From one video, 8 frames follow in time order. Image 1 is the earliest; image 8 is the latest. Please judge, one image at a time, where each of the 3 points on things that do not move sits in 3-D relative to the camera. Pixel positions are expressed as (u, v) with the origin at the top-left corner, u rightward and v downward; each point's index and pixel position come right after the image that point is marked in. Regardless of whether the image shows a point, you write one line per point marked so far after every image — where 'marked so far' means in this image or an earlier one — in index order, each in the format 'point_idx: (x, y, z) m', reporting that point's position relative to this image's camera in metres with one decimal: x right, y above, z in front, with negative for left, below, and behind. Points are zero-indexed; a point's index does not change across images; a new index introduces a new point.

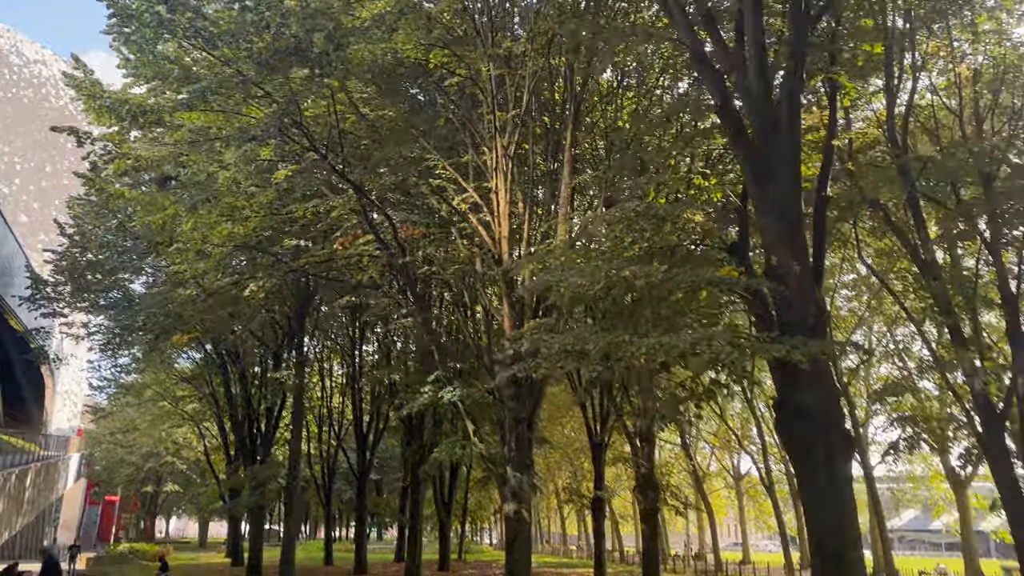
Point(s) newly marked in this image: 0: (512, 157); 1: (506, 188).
0: (0.0, +2.7, +16.1) m
1: (-0.1, +2.0, +16.0) m
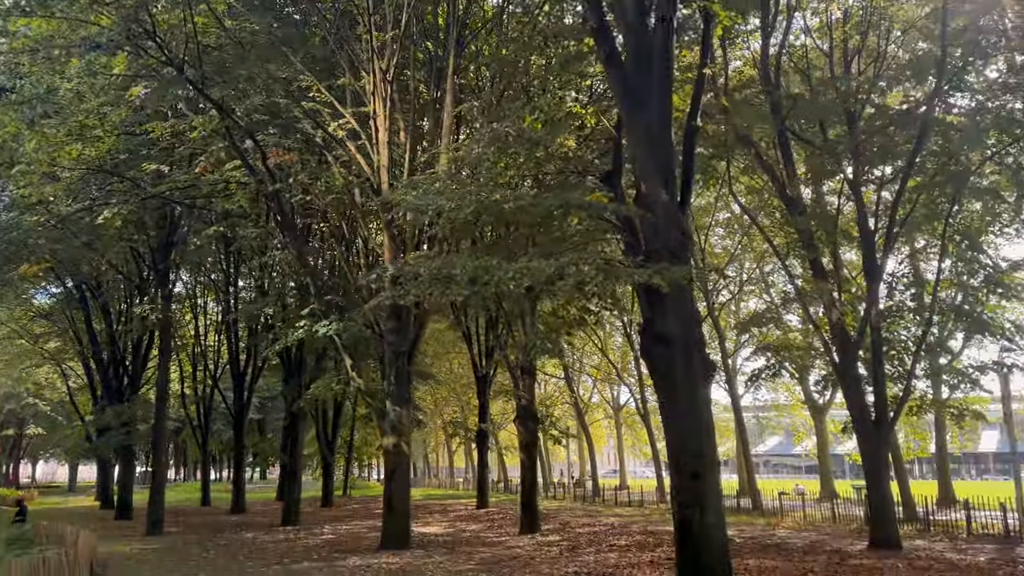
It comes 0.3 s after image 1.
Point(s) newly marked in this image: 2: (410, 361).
0: (-2.4, +4.0, +15.4) m
1: (-2.5, +3.4, +15.3) m
2: (-2.1, -1.5, +15.8) m
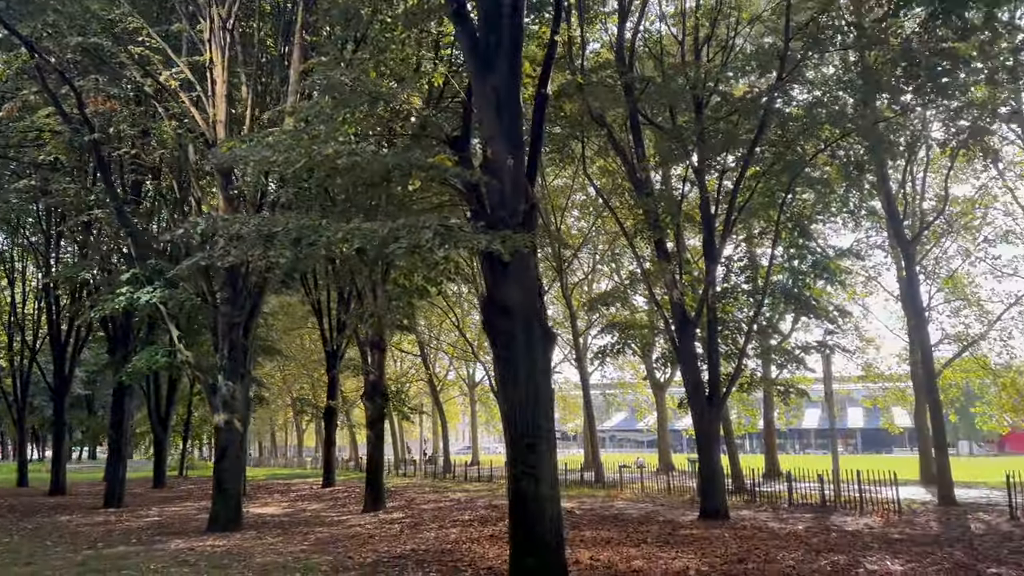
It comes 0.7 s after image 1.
0: (-5.1, +4.7, +14.3) m
1: (-5.2, +4.0, +14.2) m
2: (-5.0, -0.8, +14.8) m
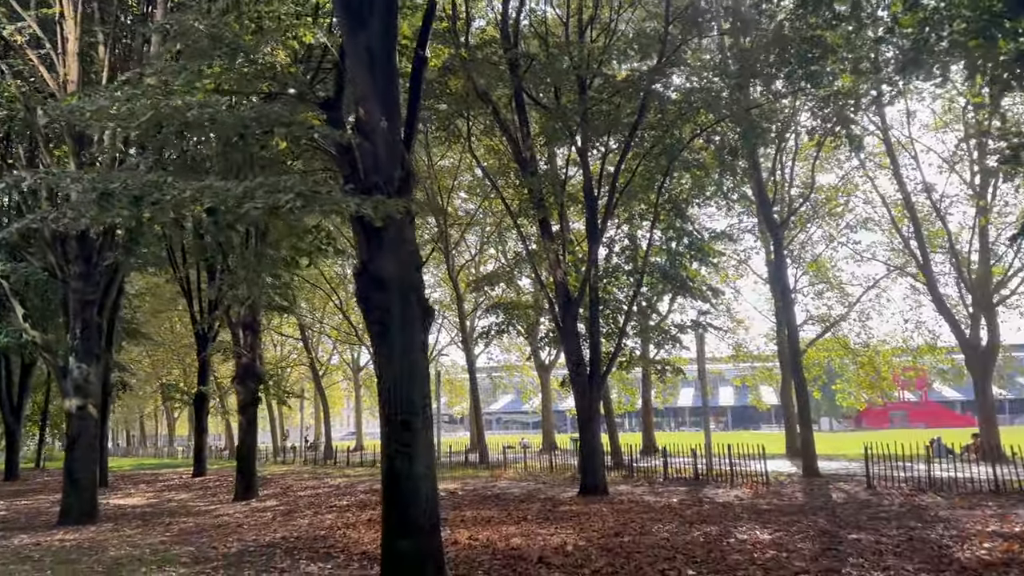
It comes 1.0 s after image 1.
0: (-7.1, +5.1, +13.1) m
1: (-7.2, +4.4, +13.0) m
2: (-7.2, -0.4, +13.7) m
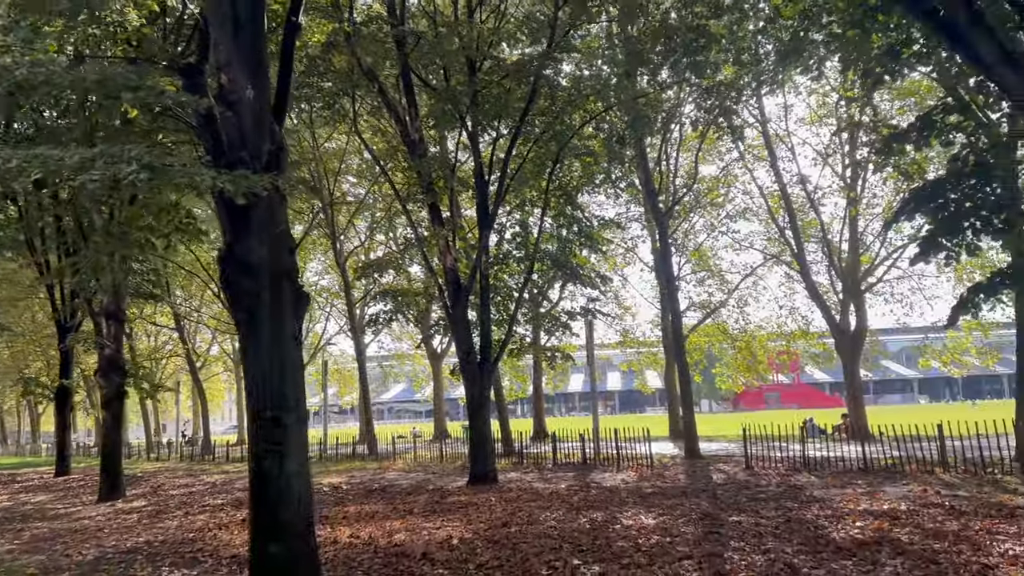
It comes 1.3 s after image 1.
0: (-8.9, +5.3, +11.6) m
1: (-8.9, +4.7, +11.5) m
2: (-9.0, -0.2, +12.3) m
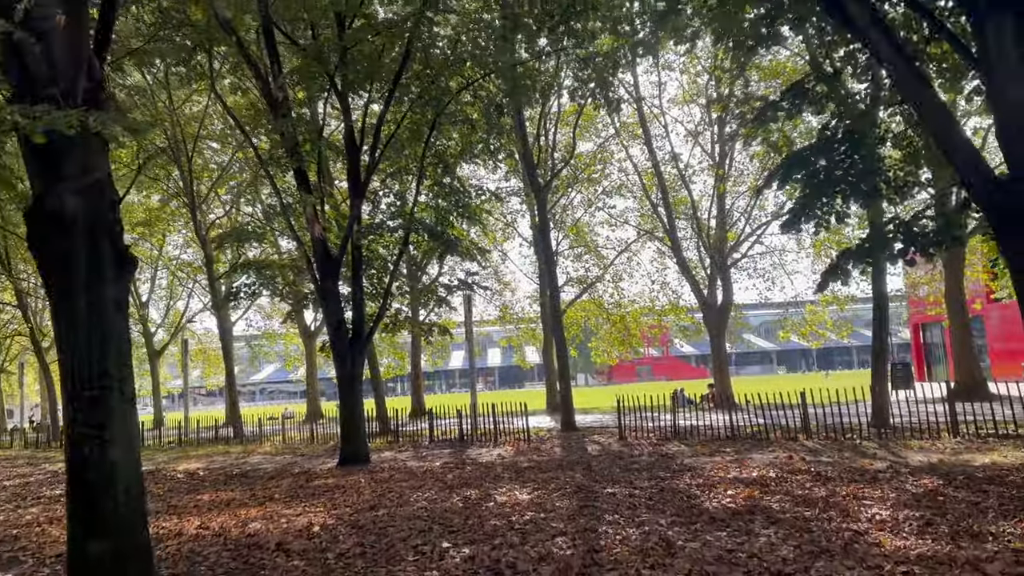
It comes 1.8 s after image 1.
0: (-10.6, +5.7, +9.5) m
1: (-10.6, +5.1, +9.4) m
2: (-10.8, +0.3, +10.3) m
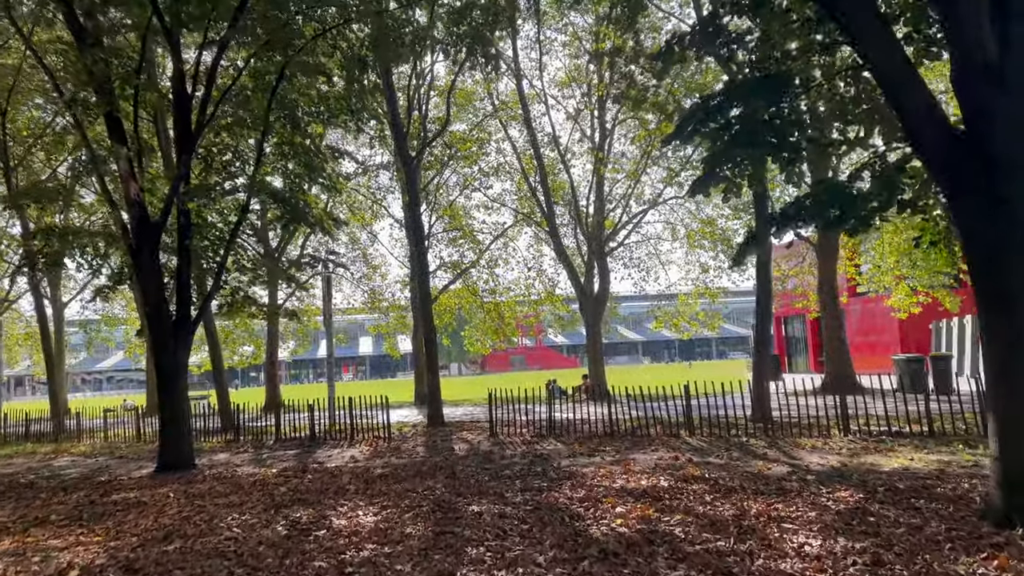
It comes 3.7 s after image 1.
0: (-11.8, +6.2, +5.9) m
1: (-11.8, +5.6, +5.8) m
2: (-12.3, +0.8, +6.8) m
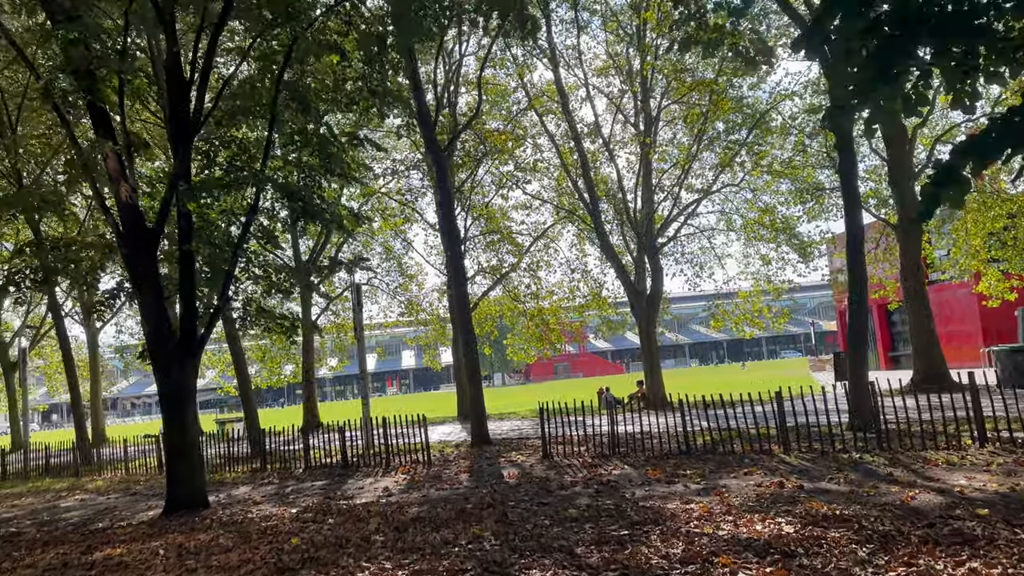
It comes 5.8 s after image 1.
0: (-11.7, +5.8, +4.7) m
1: (-11.7, +5.2, +4.6) m
2: (-11.9, +0.3, +5.5) m
